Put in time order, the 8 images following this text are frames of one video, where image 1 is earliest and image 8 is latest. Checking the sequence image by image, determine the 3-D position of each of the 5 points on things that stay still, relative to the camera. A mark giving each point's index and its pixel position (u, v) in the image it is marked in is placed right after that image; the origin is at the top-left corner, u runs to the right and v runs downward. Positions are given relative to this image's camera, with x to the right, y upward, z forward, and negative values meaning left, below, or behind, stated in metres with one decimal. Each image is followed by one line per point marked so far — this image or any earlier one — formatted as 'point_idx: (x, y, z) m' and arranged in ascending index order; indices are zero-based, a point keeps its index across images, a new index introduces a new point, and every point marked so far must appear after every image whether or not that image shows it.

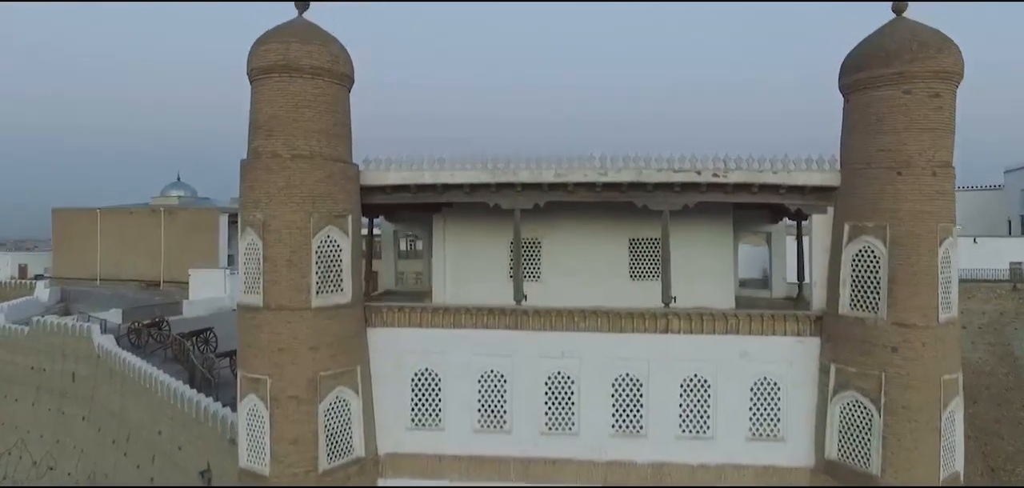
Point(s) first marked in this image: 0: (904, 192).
0: (+4.3, +0.6, +6.8) m
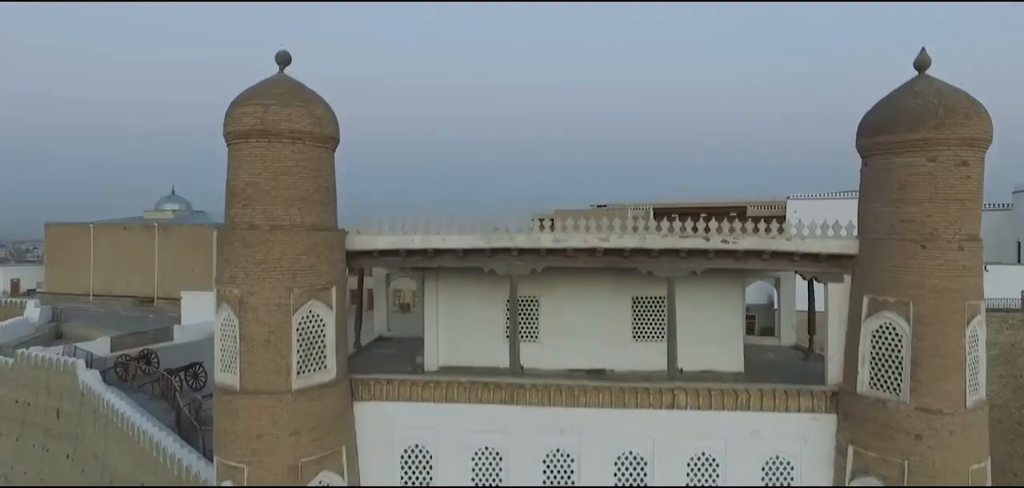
0: (+4.3, -0.2, +6.3) m
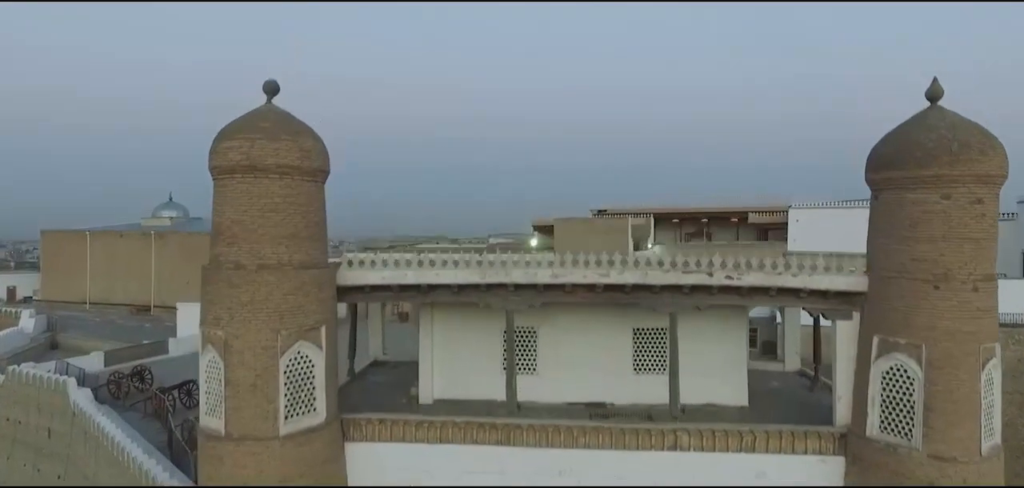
0: (+4.2, -0.6, +6.1) m
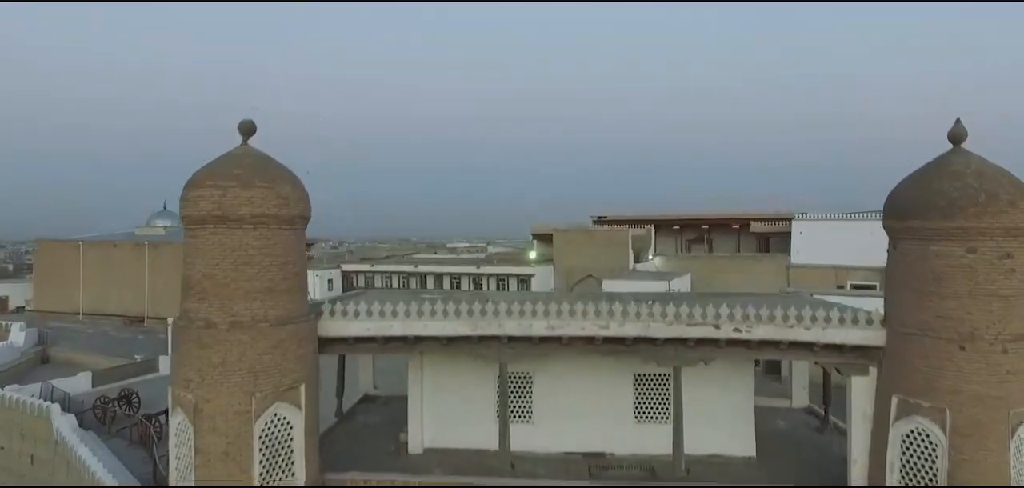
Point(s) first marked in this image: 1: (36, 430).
0: (+4.1, -1.1, +5.6) m
1: (-11.2, -4.4, +14.6) m
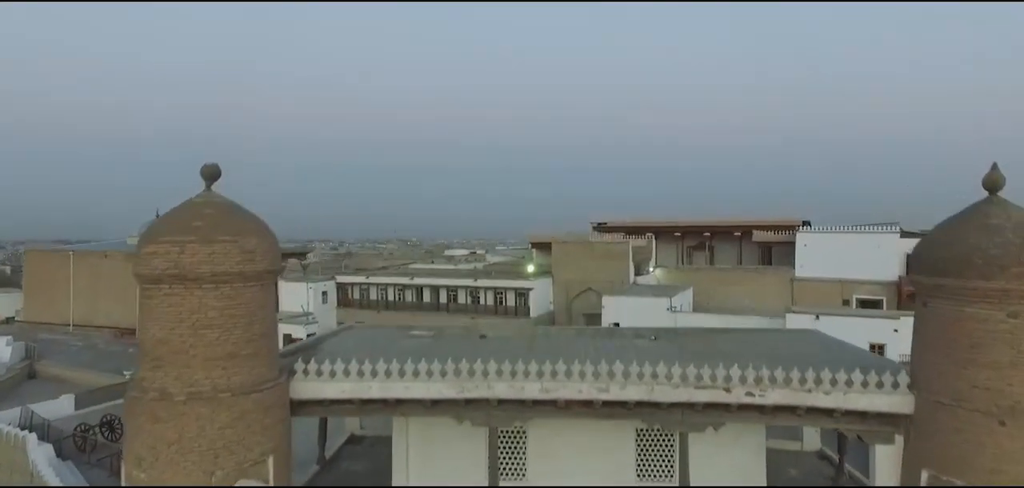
0: (+4.0, -1.7, +5.1) m
1: (-11.3, -4.9, +14.0) m
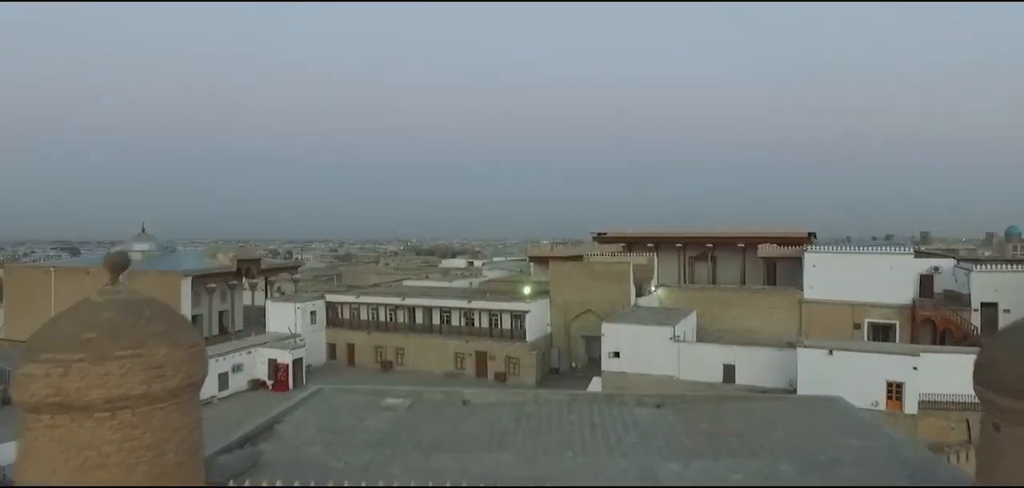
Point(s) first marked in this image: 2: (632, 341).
0: (+3.9, -2.5, +4.0) m
1: (-11.4, -5.7, +12.9) m
2: (+3.8, -3.1, +19.8) m
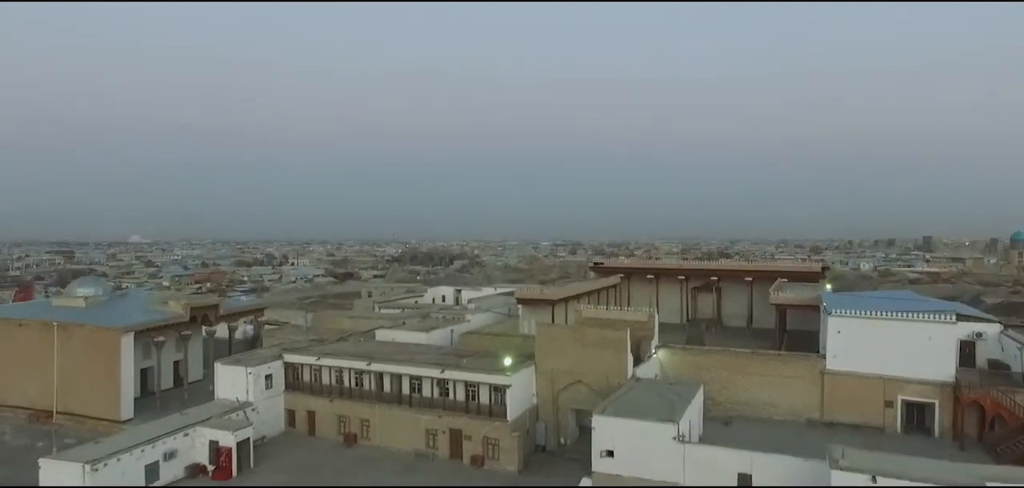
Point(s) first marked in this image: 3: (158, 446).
0: (+3.1, -4.6, +0.8) m
1: (-12.2, -7.8, +9.7) m
2: (+3.1, -5.2, +16.7) m
3: (-11.1, -6.3, +19.4) m
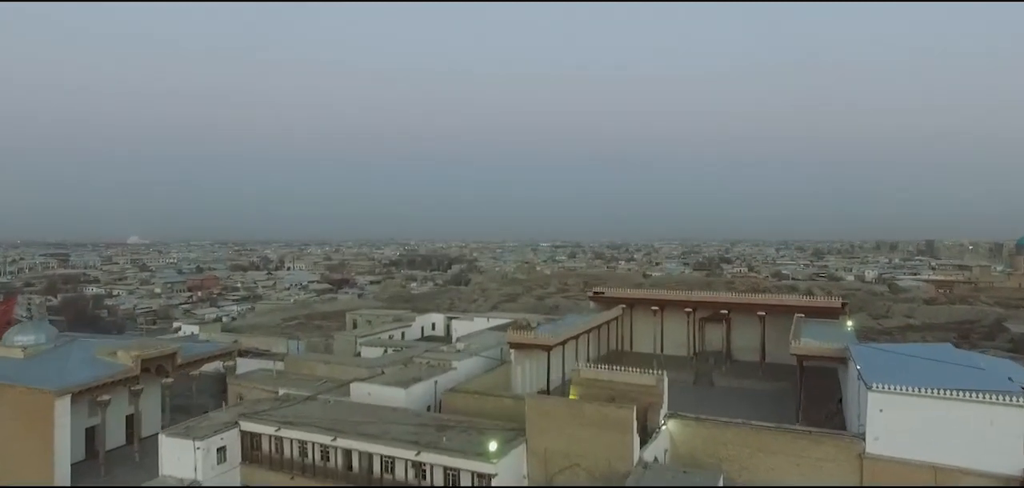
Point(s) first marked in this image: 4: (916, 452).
0: (+2.8, -6.4, -2.3) m
1: (-12.5, -9.6, +6.7) m
2: (+2.7, -7.1, +13.6) m
3: (-11.4, -8.1, +16.3) m
4: (+11.5, -5.9, +17.6) m
